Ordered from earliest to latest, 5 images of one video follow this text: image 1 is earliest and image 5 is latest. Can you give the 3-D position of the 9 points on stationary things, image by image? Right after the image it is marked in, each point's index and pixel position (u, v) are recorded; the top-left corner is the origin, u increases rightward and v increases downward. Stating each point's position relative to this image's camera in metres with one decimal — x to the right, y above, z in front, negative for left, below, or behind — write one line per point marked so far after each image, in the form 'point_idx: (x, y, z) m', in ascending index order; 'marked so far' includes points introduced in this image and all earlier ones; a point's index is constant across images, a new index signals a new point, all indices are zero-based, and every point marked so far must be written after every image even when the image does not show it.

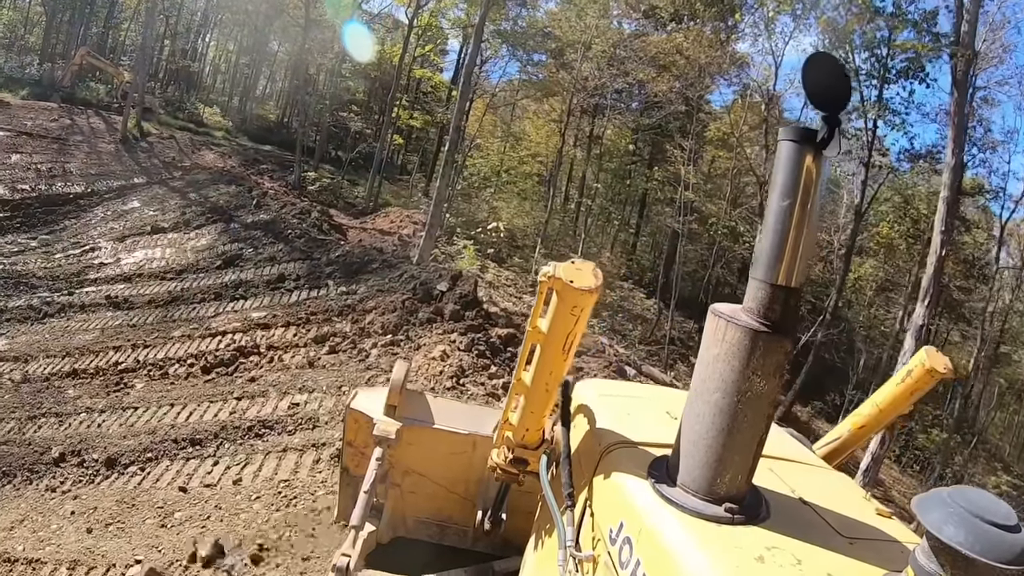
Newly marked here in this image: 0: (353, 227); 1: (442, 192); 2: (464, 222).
0: (-3.7, +1.3, +16.8) m
1: (-1.2, +1.8, +13.4) m
2: (-1.2, +1.8, +19.8) m
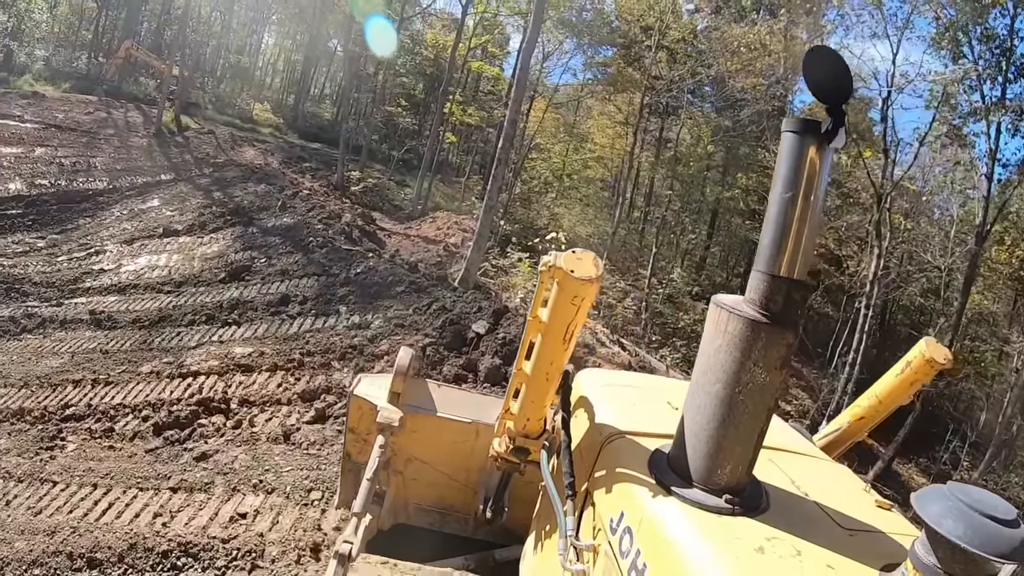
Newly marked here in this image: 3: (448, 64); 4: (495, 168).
0: (-2.4, +1.1, +15.7) m
1: (-0.2, +1.5, +12.2) m
2: (+0.2, +1.5, +18.6) m
3: (-1.6, +5.8, +18.8) m
4: (-0.2, +2.0, +12.1) m
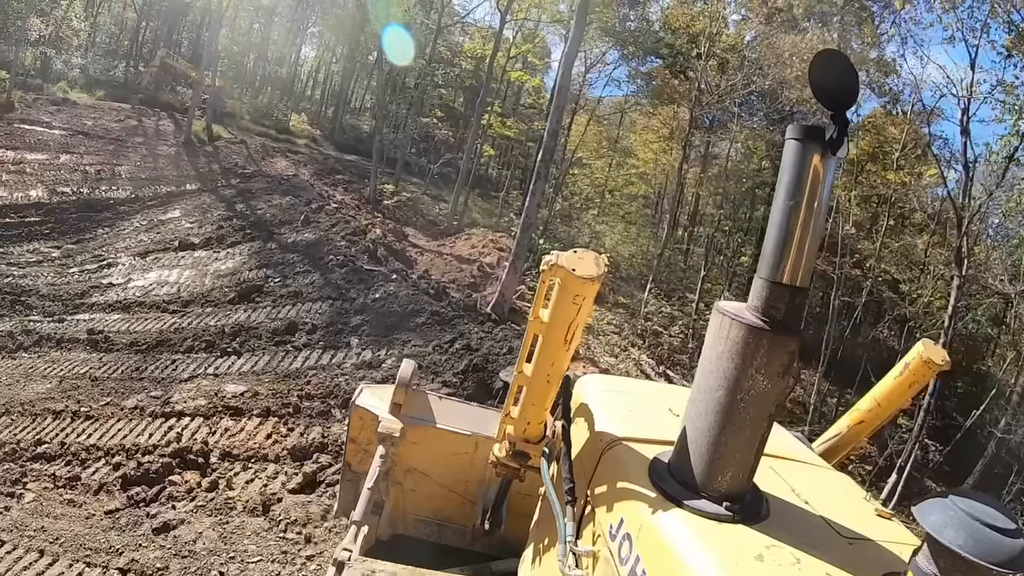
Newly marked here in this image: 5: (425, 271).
0: (-1.7, +0.7, +15.3) m
1: (+0.3, +1.2, +11.6) m
2: (+1.1, +0.9, +18.0) m
3: (-0.6, +5.3, +18.4) m
4: (+0.4, +1.6, +11.6) m
5: (-1.5, +0.3, +12.9) m
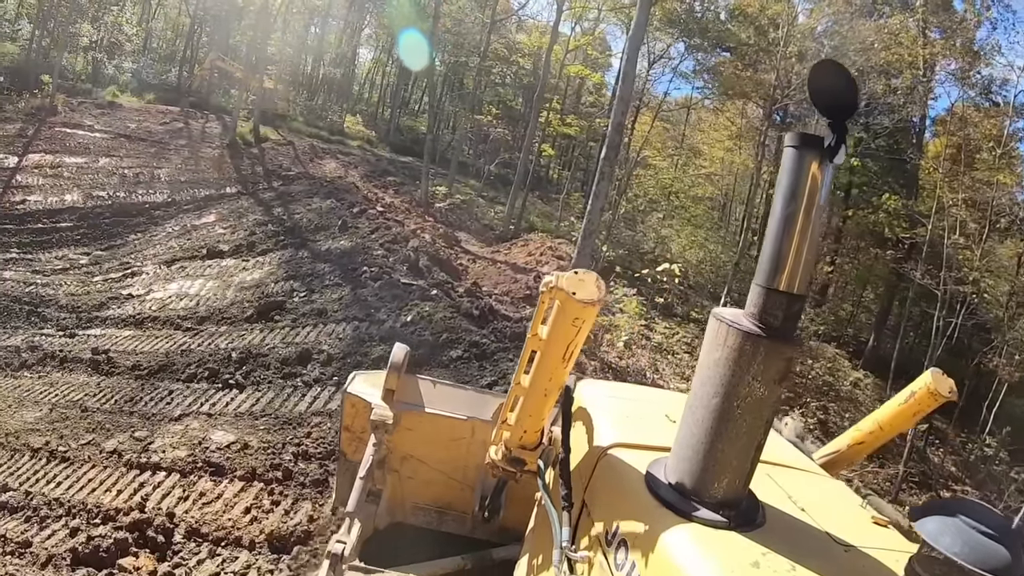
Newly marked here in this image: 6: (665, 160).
0: (-0.6, +0.6, +14.6) m
1: (+1.2, +1.0, +10.8) m
2: (+2.4, +0.7, +17.1) m
3: (+0.8, +5.1, +17.7) m
4: (+1.2, +1.5, +10.8) m
5: (-0.6, +0.1, +12.2) m
6: (+3.9, +3.2, +19.3) m
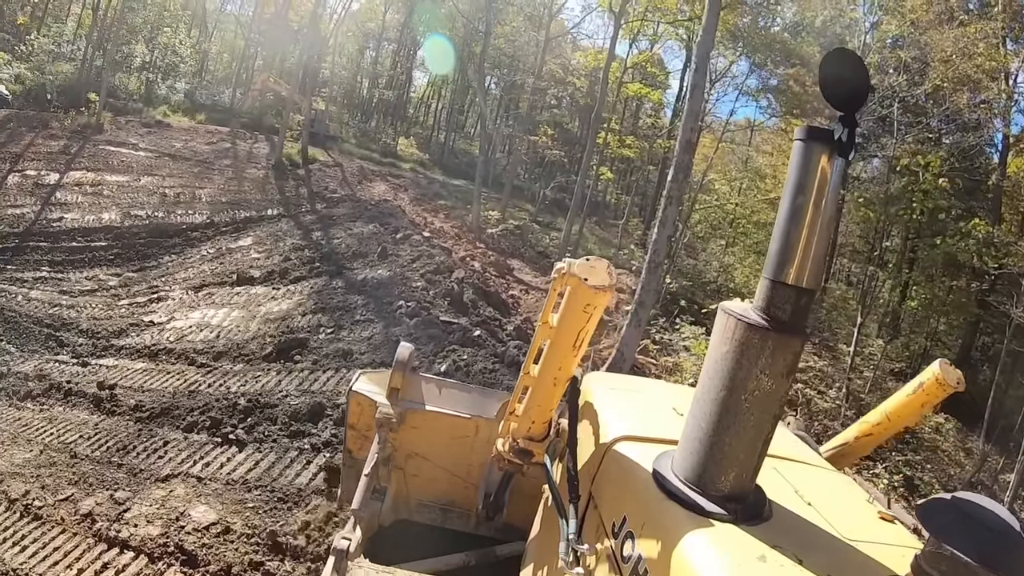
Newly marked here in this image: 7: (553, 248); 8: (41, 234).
0: (+0.3, 0.0, +14.1) m
1: (+1.8, +0.5, +10.2) m
2: (+3.4, -0.1, +16.4) m
3: (+2.0, +4.3, +17.2) m
4: (+1.9, +0.9, +10.2) m
5: (+0.2, -0.4, +11.7) m
6: (+5.2, +2.3, +18.6) m
7: (+1.0, +0.9, +19.6) m
8: (-7.7, +0.9, +12.4) m
